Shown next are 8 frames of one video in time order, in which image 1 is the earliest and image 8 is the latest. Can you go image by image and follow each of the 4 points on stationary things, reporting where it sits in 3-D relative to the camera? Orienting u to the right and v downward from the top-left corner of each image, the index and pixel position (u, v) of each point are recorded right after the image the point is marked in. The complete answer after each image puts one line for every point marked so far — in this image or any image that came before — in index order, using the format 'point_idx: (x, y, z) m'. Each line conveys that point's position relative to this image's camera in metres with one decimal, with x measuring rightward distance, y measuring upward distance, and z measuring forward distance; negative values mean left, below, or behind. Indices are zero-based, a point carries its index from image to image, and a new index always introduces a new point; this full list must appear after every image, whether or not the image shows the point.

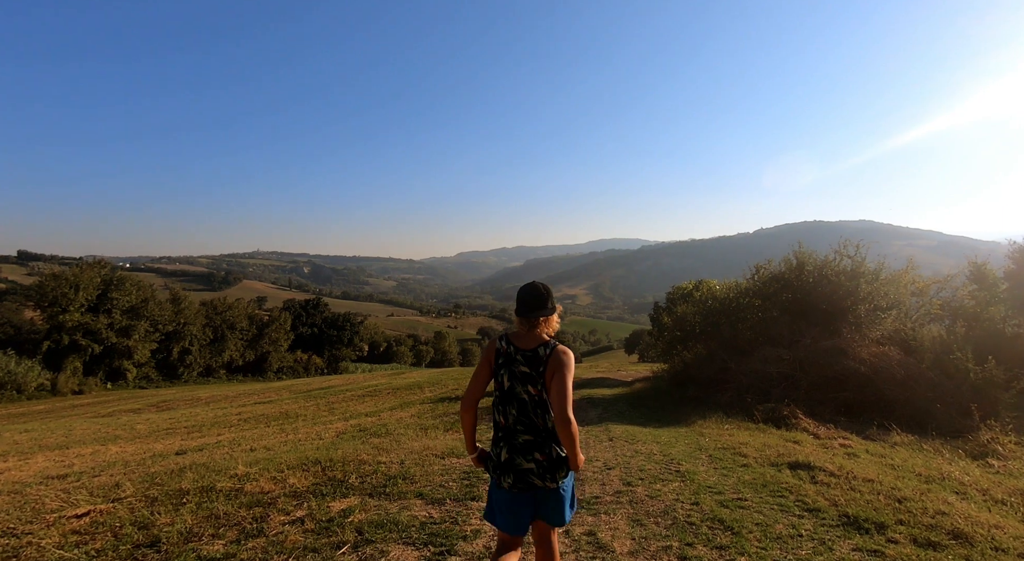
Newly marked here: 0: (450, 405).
0: (-2.0, -4.2, +18.0) m
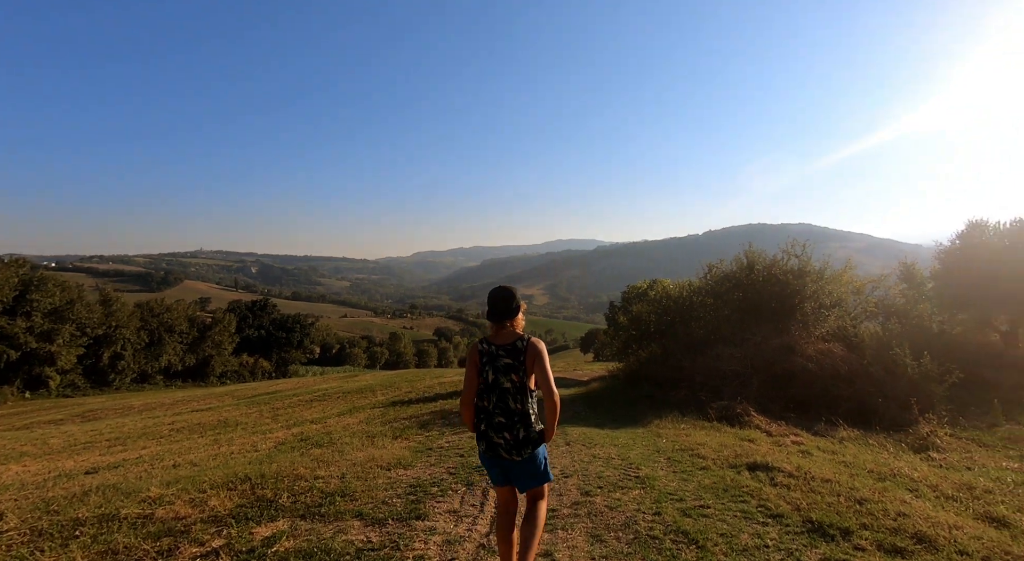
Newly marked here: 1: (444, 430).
0: (-3.5, -4.1, +17.4) m
1: (-1.4, -3.0, +10.9) m
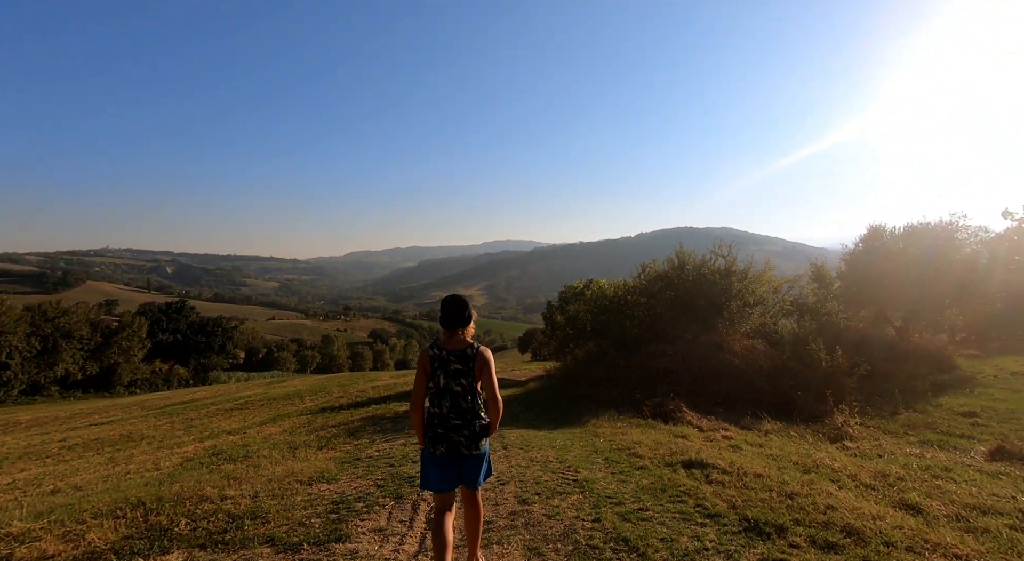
0: (-5.5, -4.1, +16.6) m
1: (-2.6, -3.0, +10.3) m
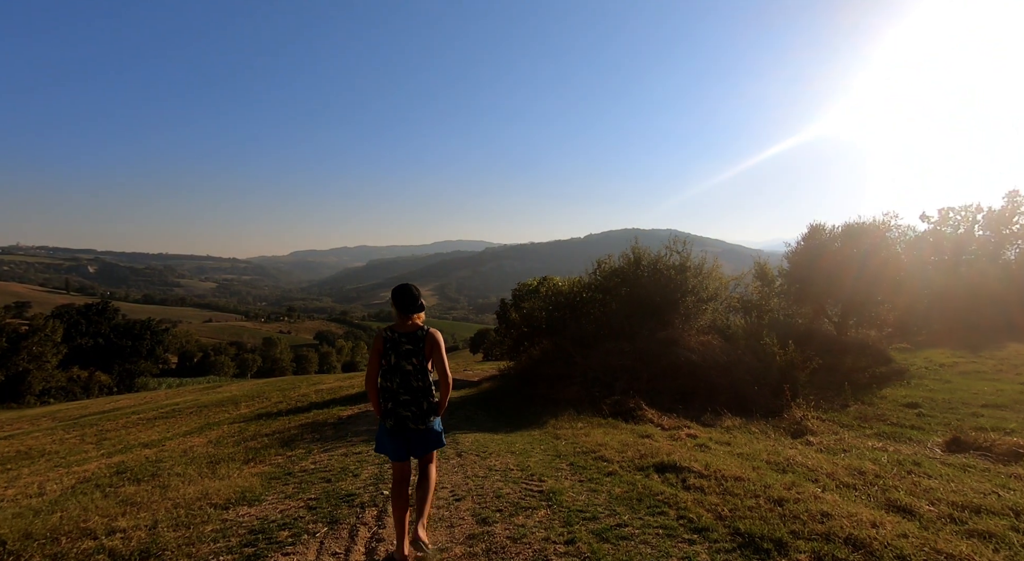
0: (-6.8, -4.0, +15.2) m
1: (-3.4, -2.8, +9.3) m
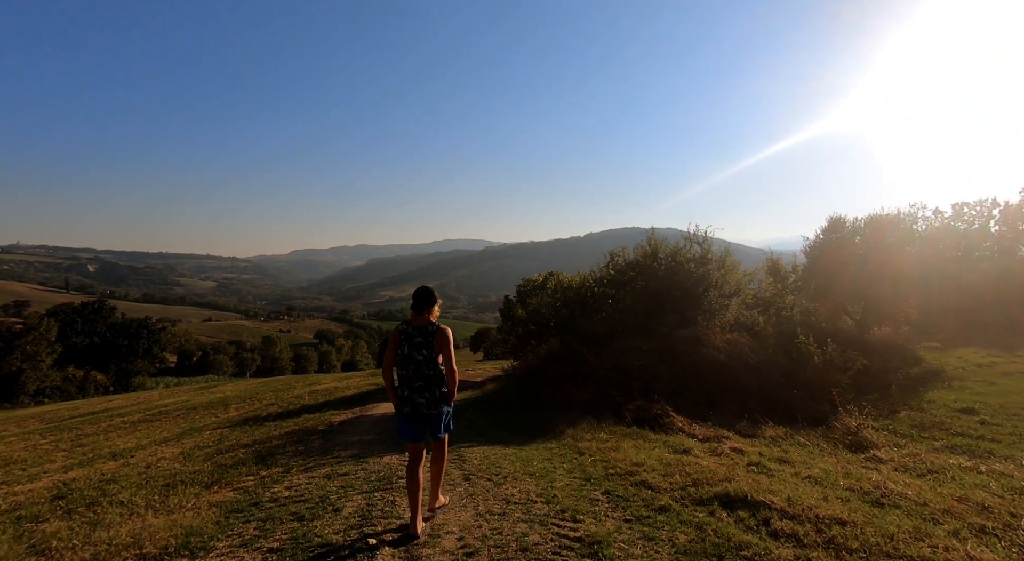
0: (-6.6, -3.8, +13.9) m
1: (-3.2, -2.7, +8.0) m
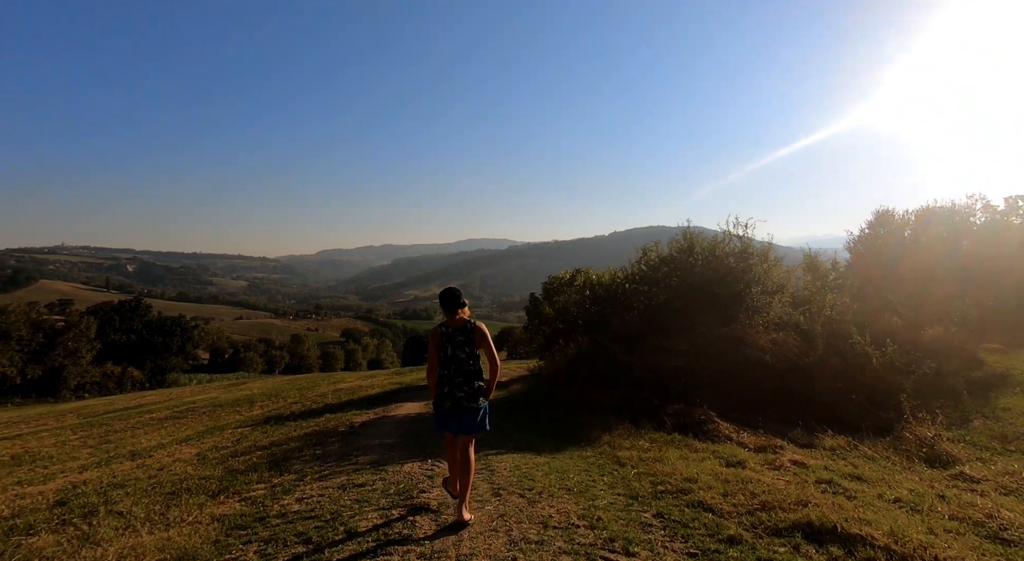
0: (-5.9, -3.7, +13.4) m
1: (-2.8, -2.6, +7.4) m
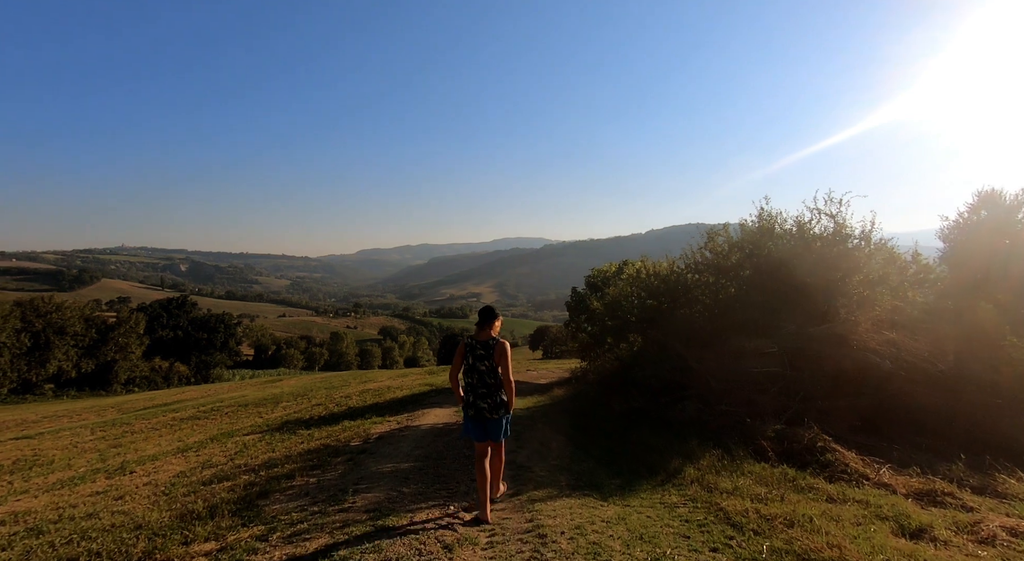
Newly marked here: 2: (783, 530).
0: (-5.0, -3.4, +11.5) m
1: (-2.3, -2.3, +5.2) m
2: (+2.2, -2.1, +4.6) m
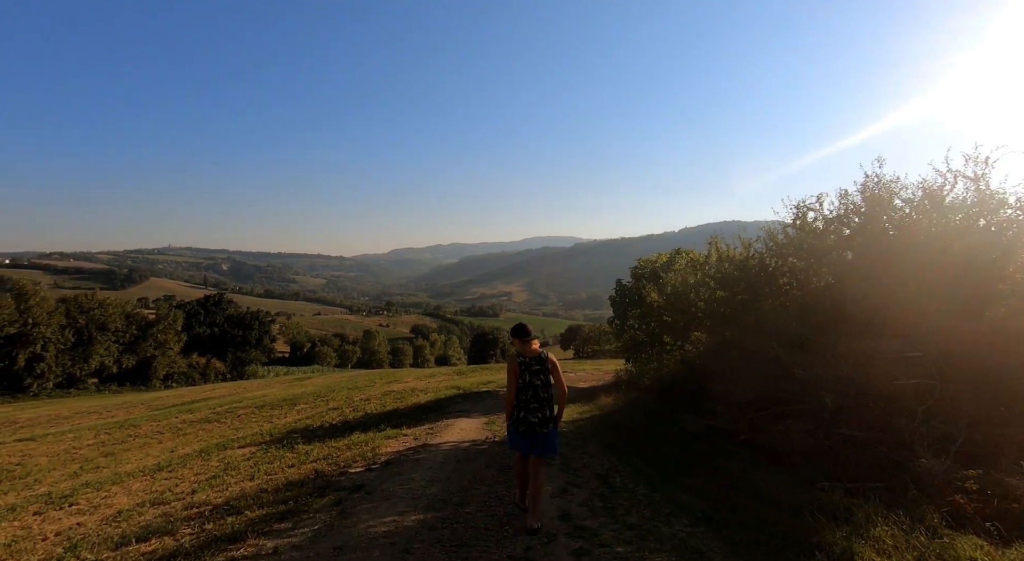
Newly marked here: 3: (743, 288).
0: (-4.3, -3.1, +9.2) m
1: (-1.9, -2.0, +2.8) m
2: (+2.6, -1.8, +1.9) m
3: (+4.8, 0.0, +11.6) m
